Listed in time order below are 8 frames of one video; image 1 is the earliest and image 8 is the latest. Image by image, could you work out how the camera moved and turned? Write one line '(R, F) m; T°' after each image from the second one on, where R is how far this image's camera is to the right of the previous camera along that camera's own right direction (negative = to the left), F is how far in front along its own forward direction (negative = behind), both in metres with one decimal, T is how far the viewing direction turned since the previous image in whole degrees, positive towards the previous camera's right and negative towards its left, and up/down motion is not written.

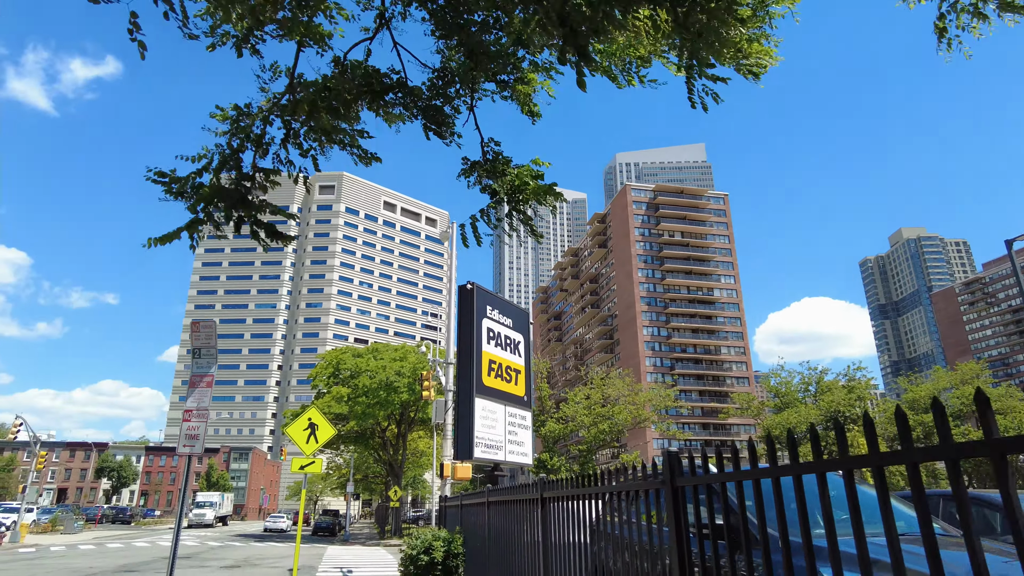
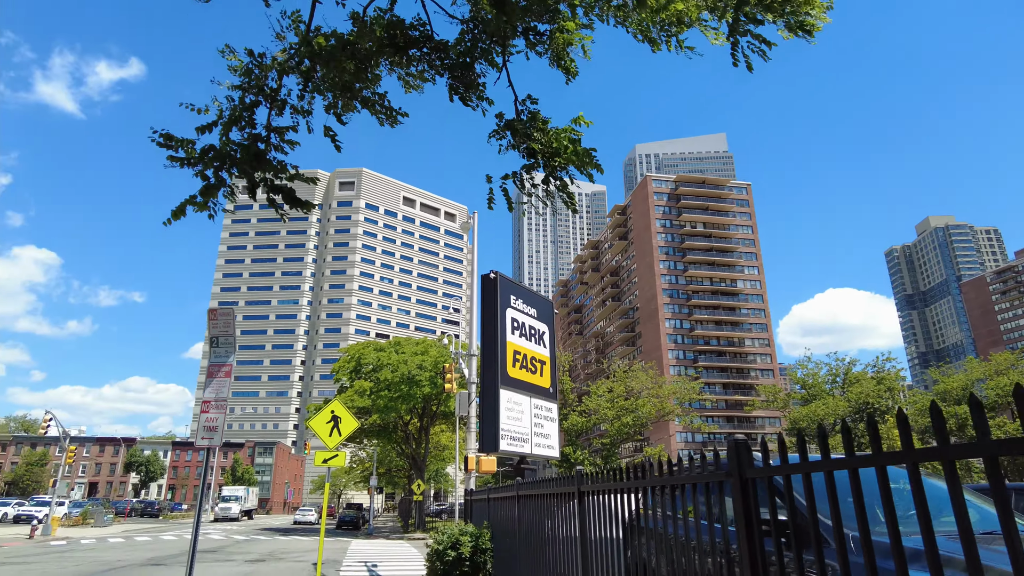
(-0.1, +0.3) m; -2°
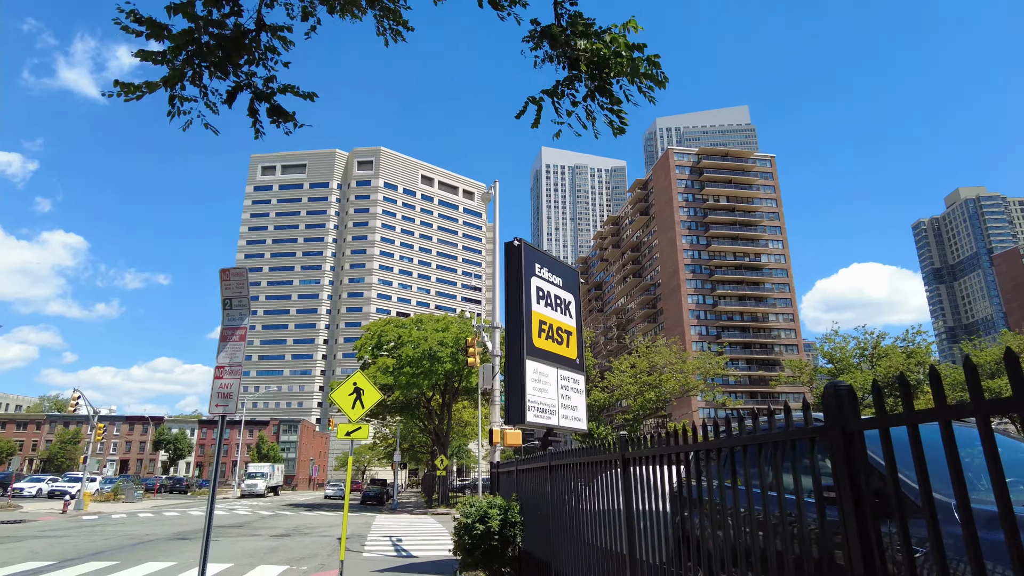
(-0.1, +0.4) m; -2°
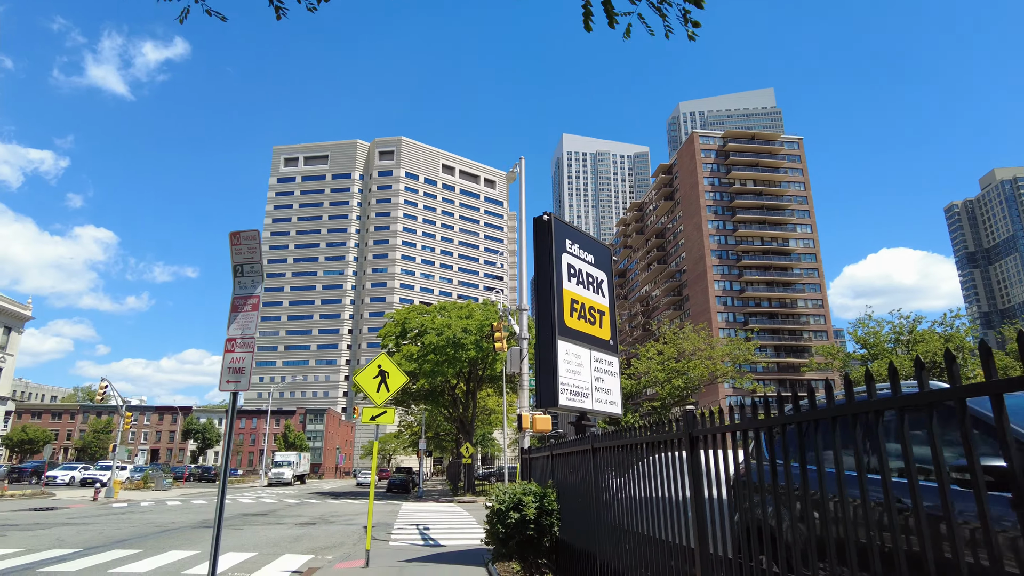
(-0.1, +0.5) m; -2°
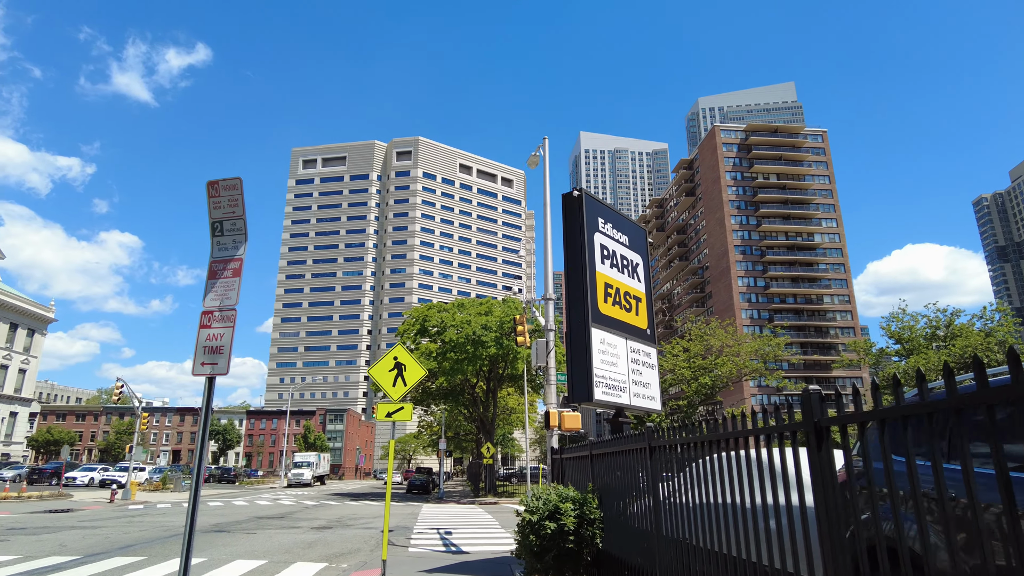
(-0.1, +0.9) m; -2°
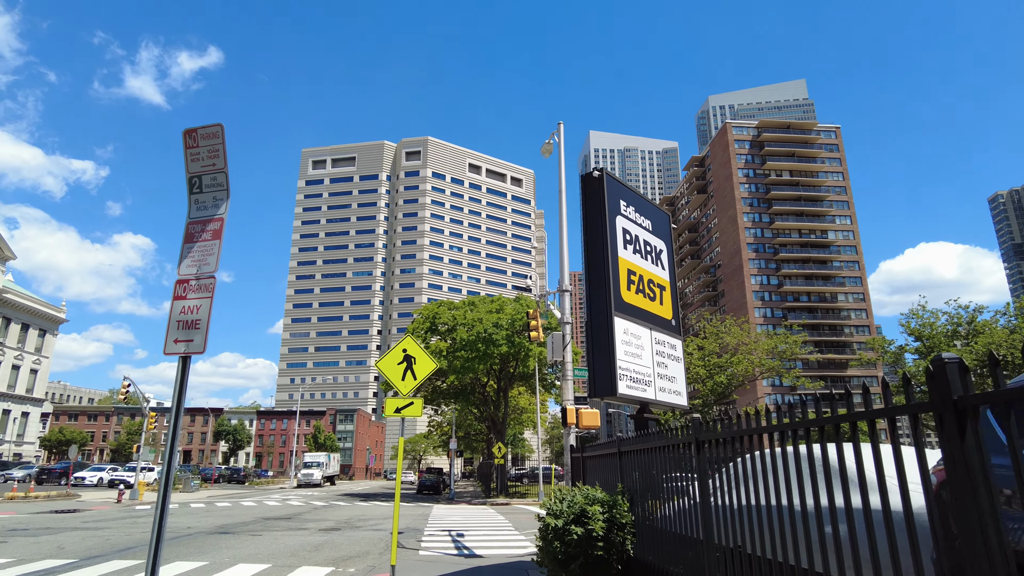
(-0.1, +0.6) m; -1°
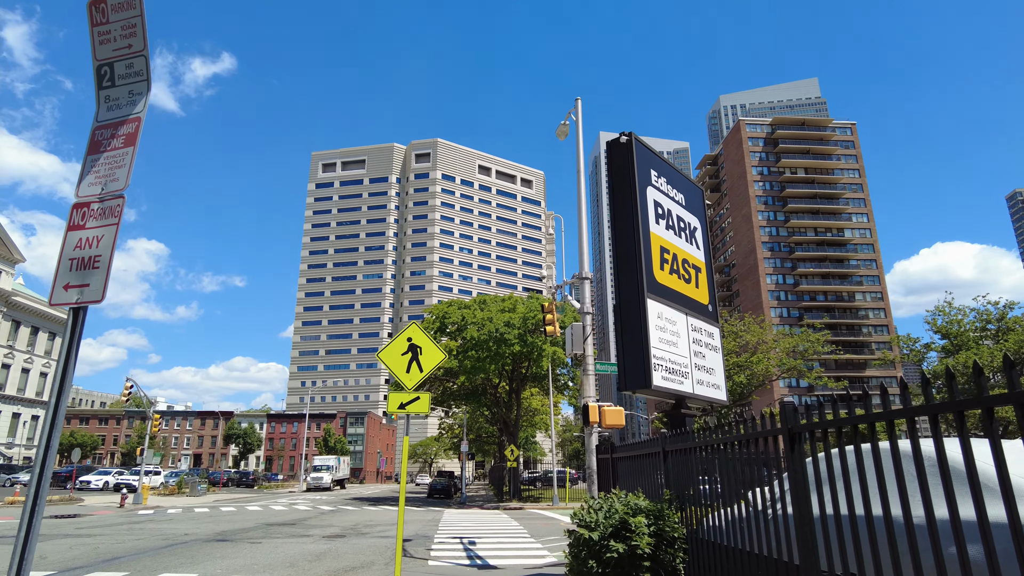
(-0.1, +0.9) m; -1°
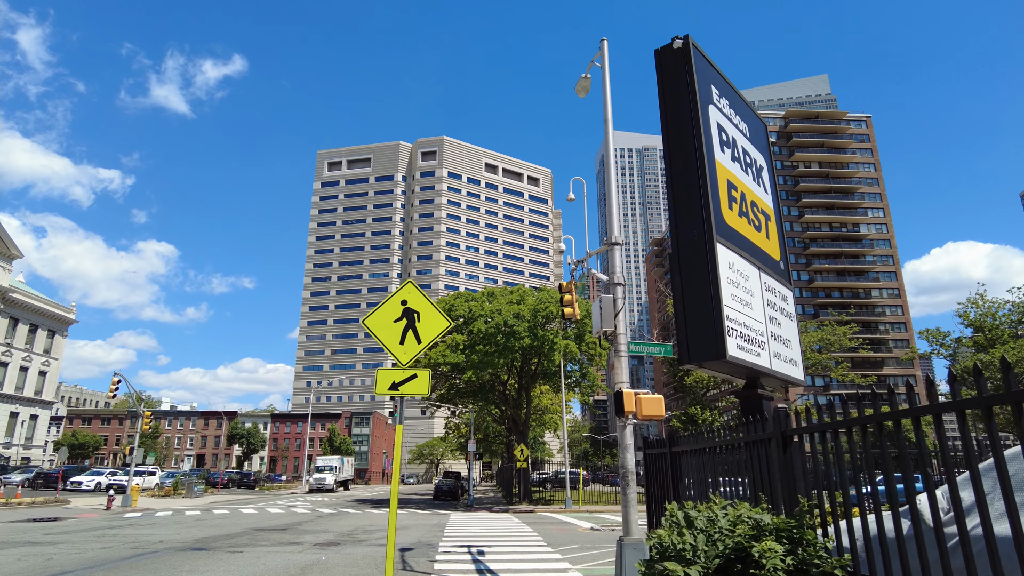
(-0.2, +1.6) m; -1°
